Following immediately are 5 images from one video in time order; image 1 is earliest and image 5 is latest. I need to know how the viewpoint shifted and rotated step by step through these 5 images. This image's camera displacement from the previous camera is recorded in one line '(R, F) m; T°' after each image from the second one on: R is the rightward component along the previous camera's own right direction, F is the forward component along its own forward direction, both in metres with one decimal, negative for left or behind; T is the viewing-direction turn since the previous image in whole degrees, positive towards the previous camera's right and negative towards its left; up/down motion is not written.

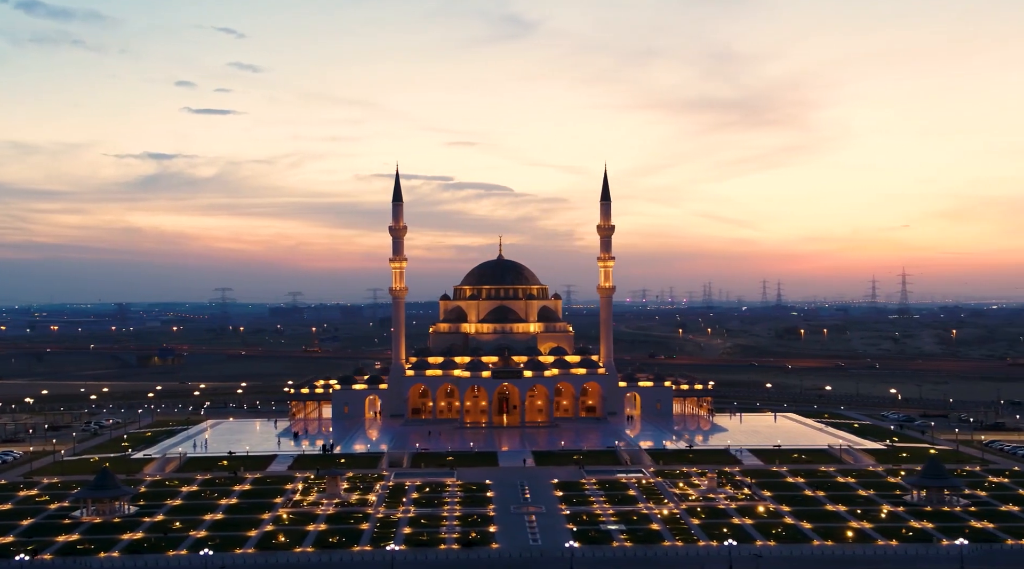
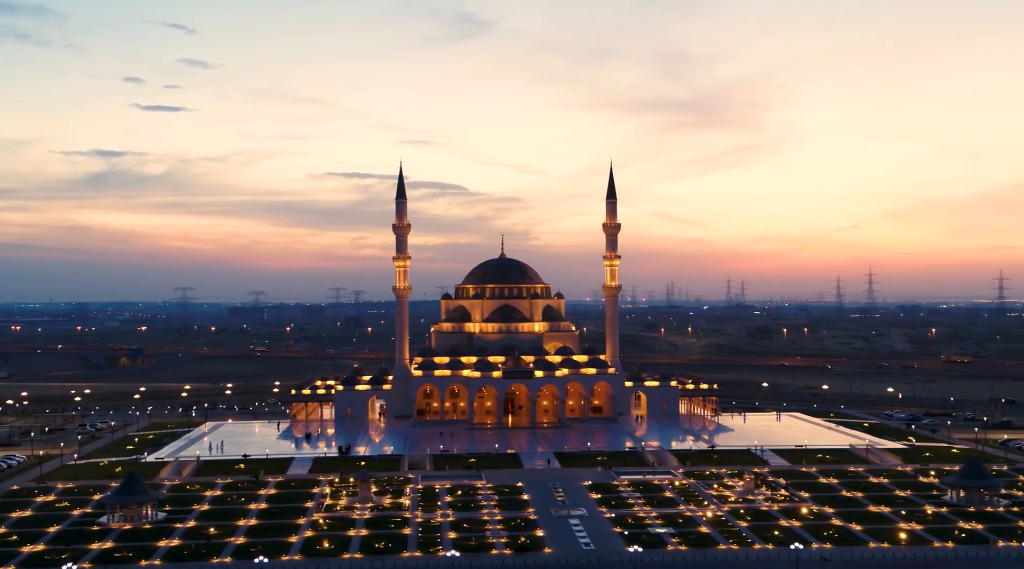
(-2.7, +1.0) m; +2°
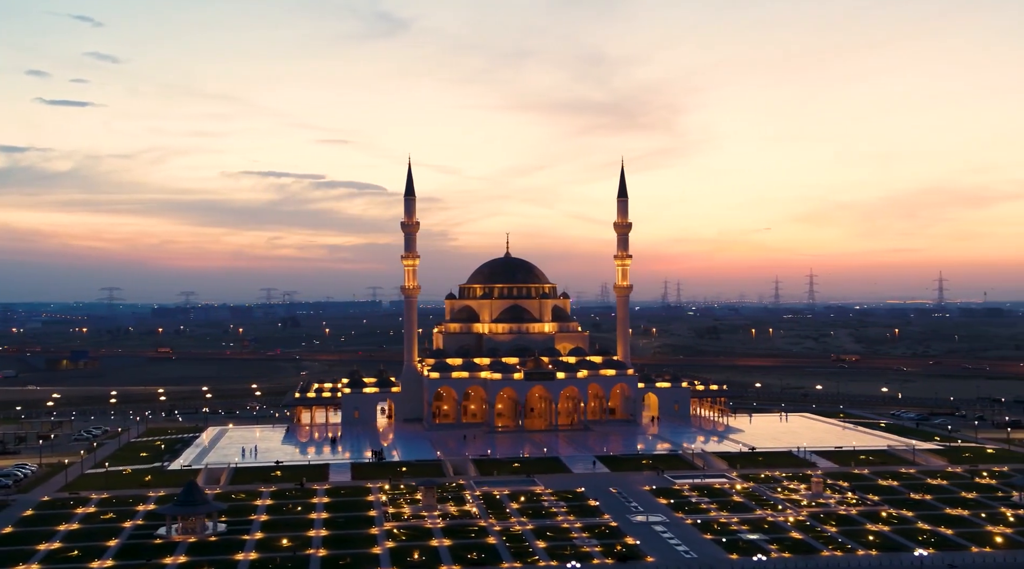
(-4.9, +1.6) m; +3°
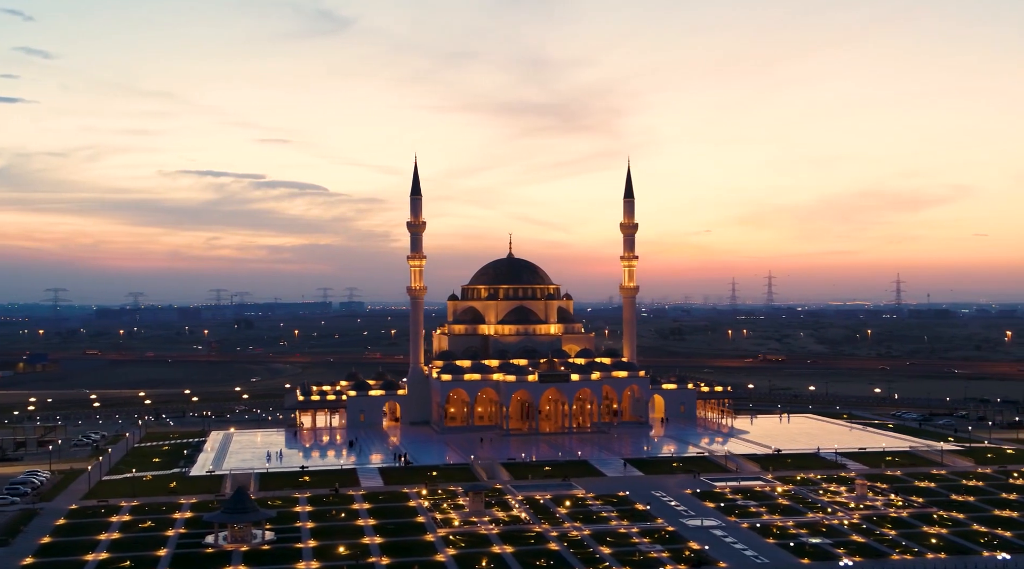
(-3.4, +0.8) m; +2°
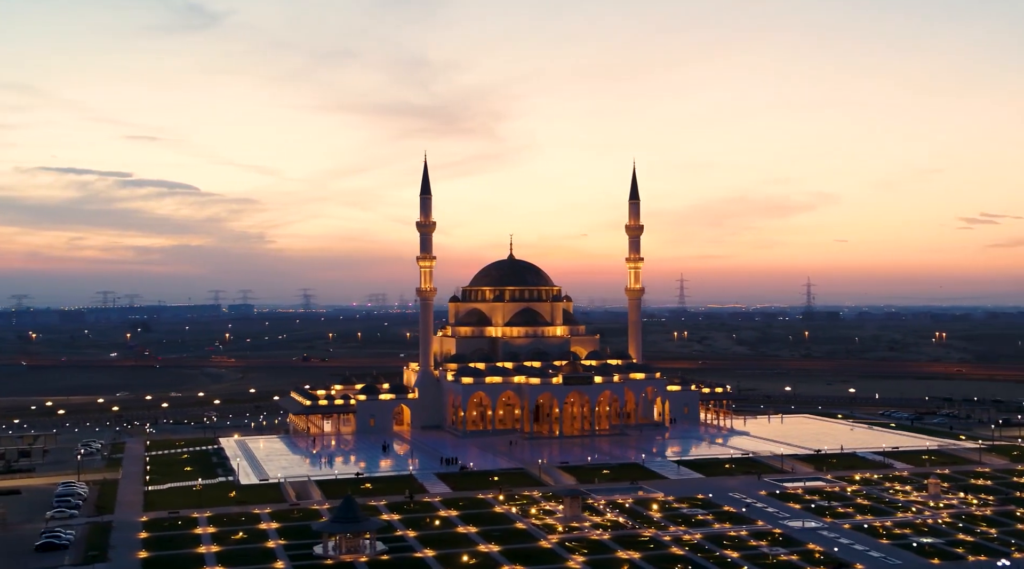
(-6.8, +1.0) m; +5°
